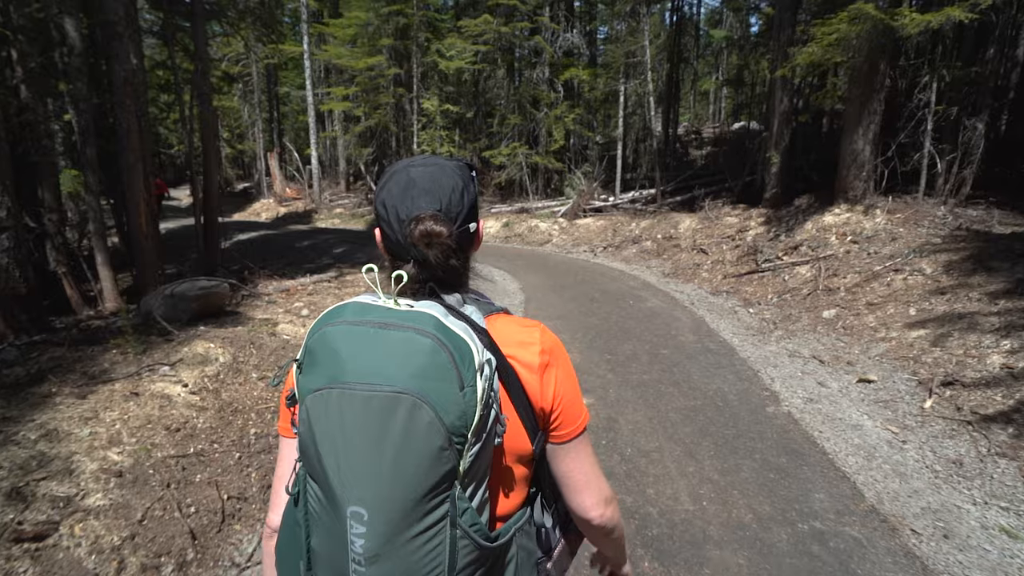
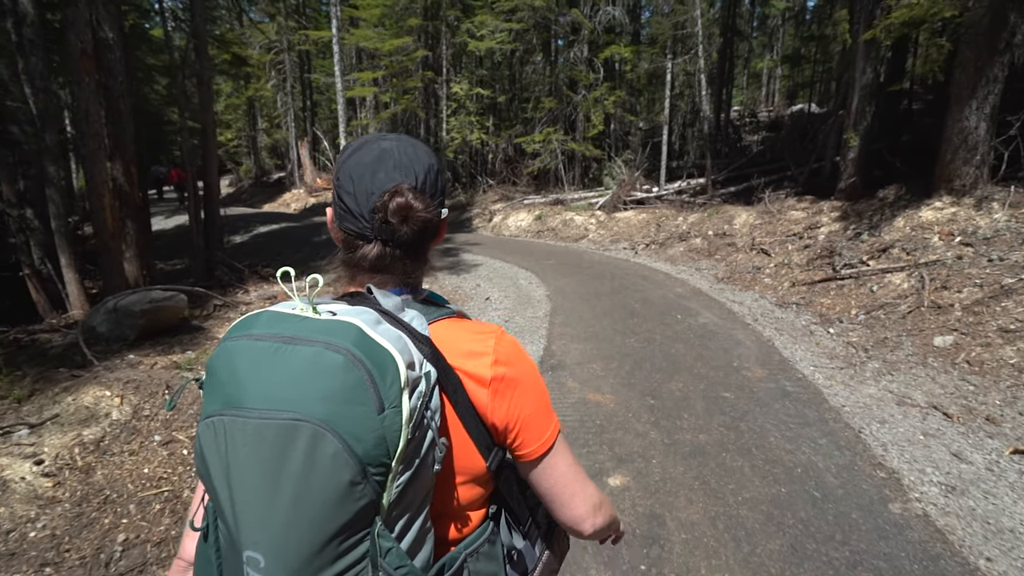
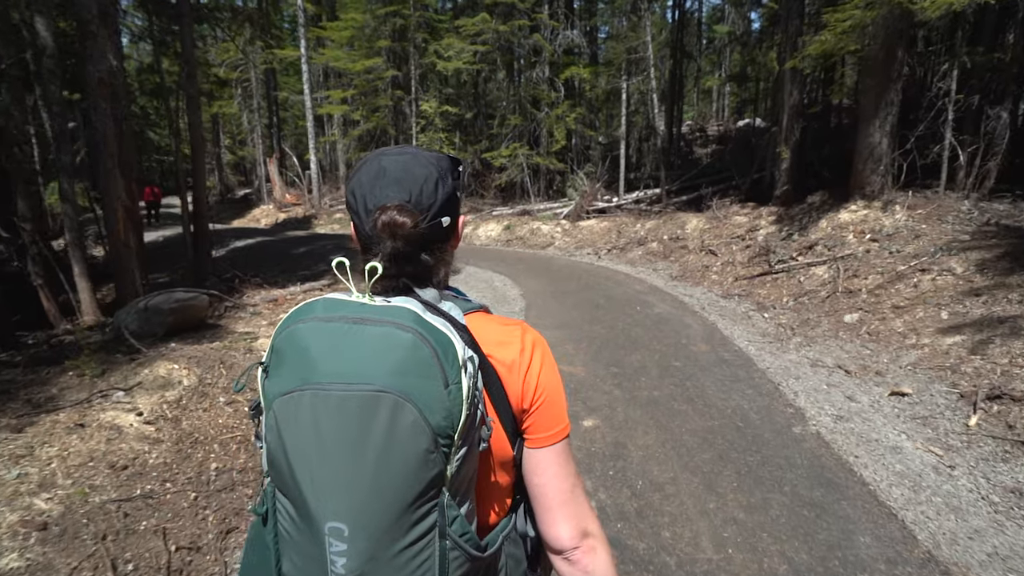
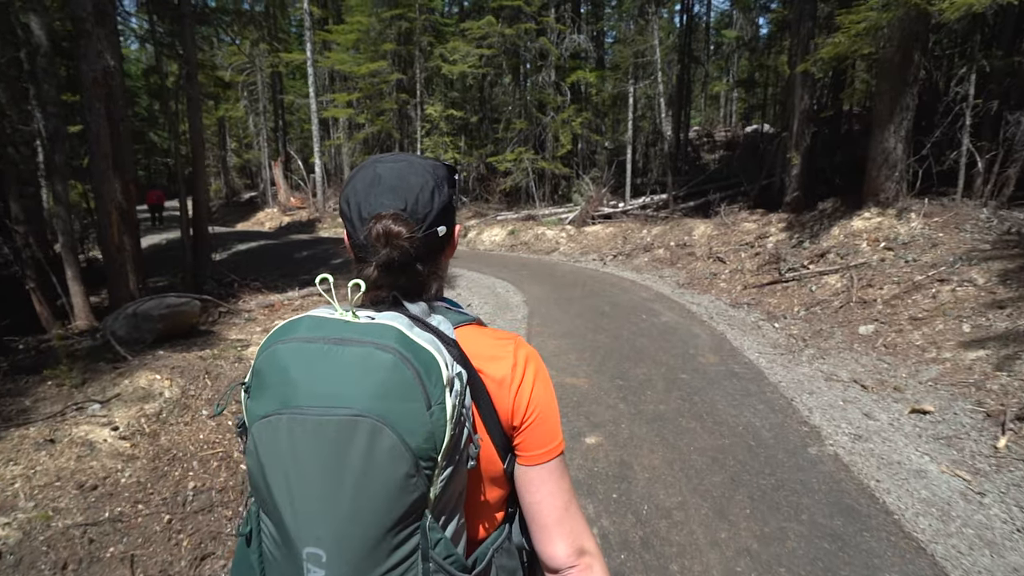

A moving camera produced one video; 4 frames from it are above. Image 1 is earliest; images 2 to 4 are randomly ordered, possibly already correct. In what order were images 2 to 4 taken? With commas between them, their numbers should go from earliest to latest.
3, 4, 2
